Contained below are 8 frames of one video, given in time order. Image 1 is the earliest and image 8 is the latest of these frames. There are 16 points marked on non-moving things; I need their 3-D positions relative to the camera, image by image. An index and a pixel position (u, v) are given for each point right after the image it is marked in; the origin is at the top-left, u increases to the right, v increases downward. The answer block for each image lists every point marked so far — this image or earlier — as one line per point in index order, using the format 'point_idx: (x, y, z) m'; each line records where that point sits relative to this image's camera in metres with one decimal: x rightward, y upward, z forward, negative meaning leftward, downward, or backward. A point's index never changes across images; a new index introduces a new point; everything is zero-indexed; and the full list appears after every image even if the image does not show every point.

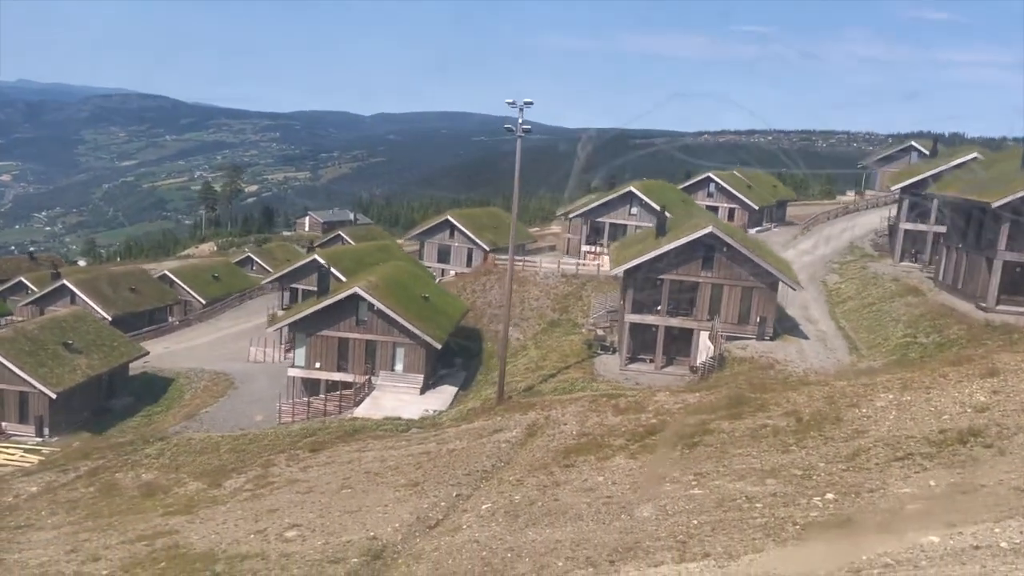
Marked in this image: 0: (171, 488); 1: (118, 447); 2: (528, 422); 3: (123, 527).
0: (-6.6, -3.9, +16.3) m
1: (-9.3, -3.8, +19.8) m
2: (+0.3, -2.6, +16.4) m
3: (-6.8, -4.2, +14.6) m
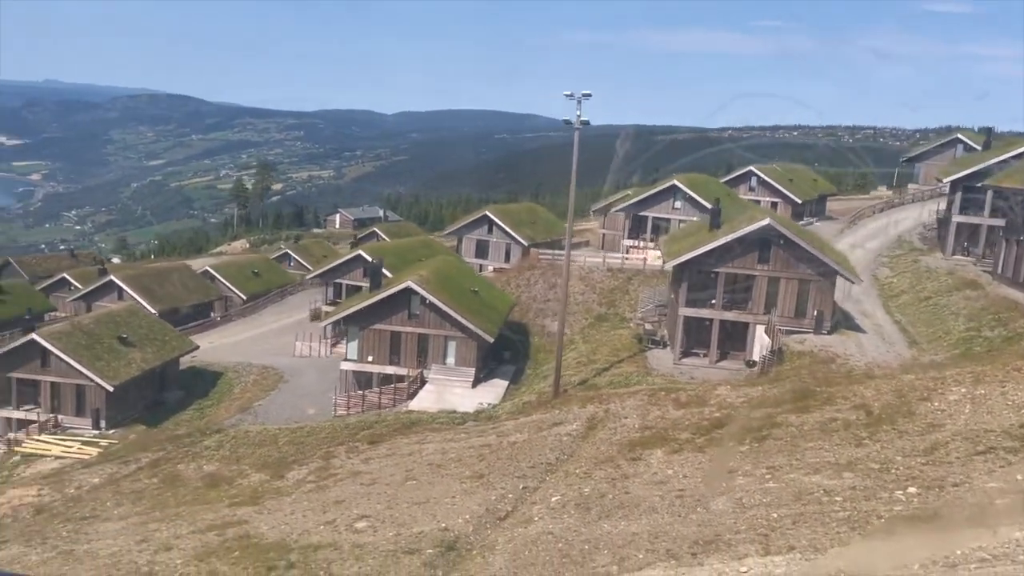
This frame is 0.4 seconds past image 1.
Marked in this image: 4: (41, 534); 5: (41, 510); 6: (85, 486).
0: (-5.5, -3.8, +16.5) m
1: (-8.1, -3.6, +20.1) m
2: (+1.5, -2.5, +16.4) m
3: (-5.6, -4.1, +14.8) m
4: (-8.7, -4.6, +15.6) m
5: (-9.6, -4.5, +17.0) m
6: (-9.1, -4.3, +17.9) m
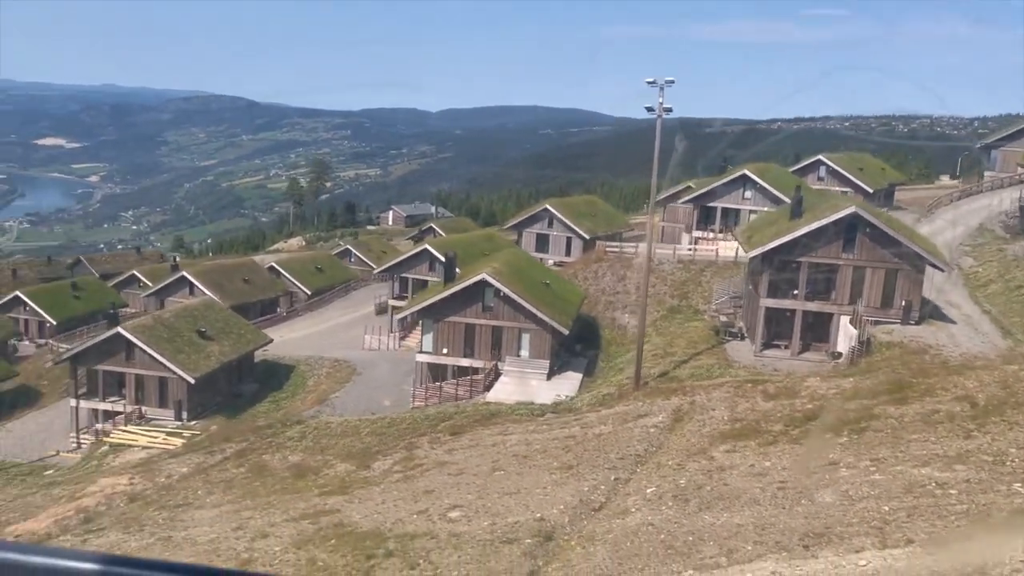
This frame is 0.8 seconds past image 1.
0: (-3.8, -3.6, +16.7) m
1: (-6.2, -3.5, +20.4) m
2: (+3.1, -2.3, +16.2) m
3: (-4.1, -3.9, +15.0) m
4: (-7.1, -4.4, +15.9) m
5: (-7.9, -4.4, +17.4) m
6: (-7.4, -4.1, +18.3) m
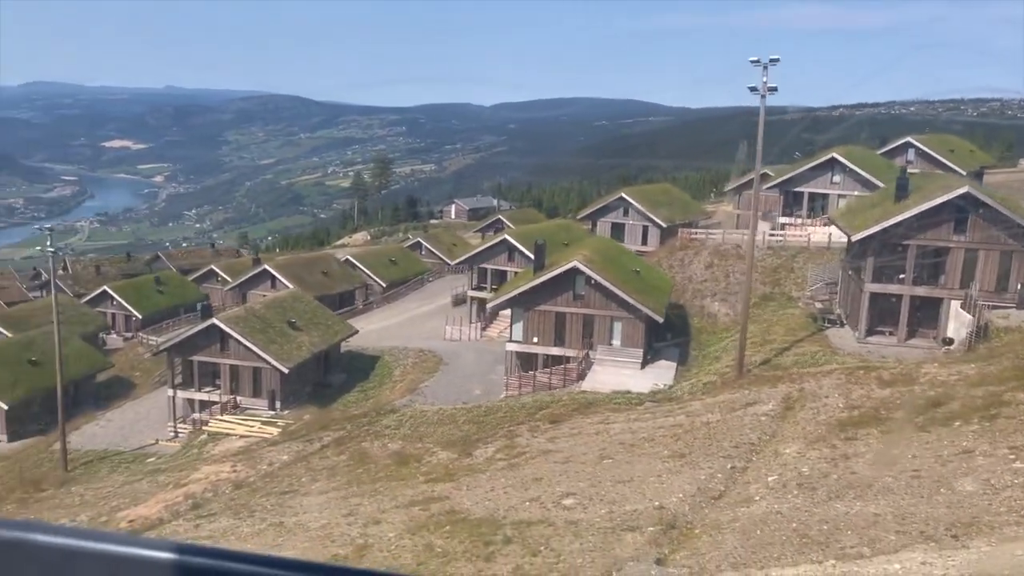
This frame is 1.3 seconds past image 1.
0: (-1.8, -3.4, +16.7) m
1: (-3.9, -3.2, +20.6) m
2: (+5.1, -2.0, +15.7) m
3: (-2.2, -3.7, +15.0) m
4: (-5.1, -4.3, +16.2) m
5: (-5.8, -4.2, +17.7) m
6: (-5.3, -3.9, +18.6) m
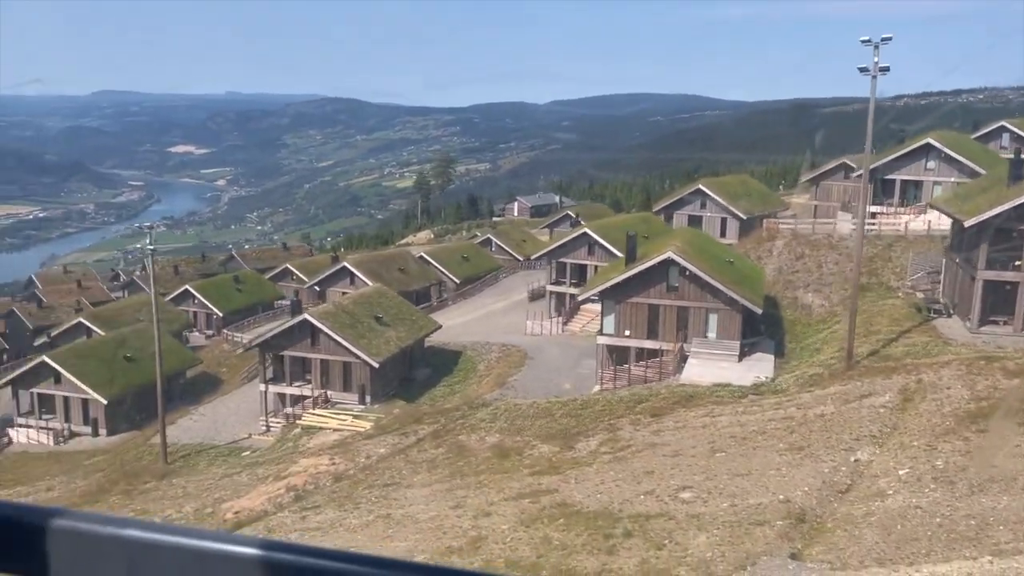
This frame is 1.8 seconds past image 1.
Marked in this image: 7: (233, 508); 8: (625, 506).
0: (+0.2, -3.2, +16.6) m
1: (-1.6, -3.1, +20.6) m
2: (+7.0, -1.8, +15.1) m
3: (-0.3, -3.5, +14.9) m
4: (-3.1, -4.1, +16.3) m
5: (-3.7, -4.1, +17.9) m
6: (-3.1, -3.8, +18.7) m
7: (-5.9, -4.7, +17.7) m
8: (+1.7, -3.3, +12.7) m
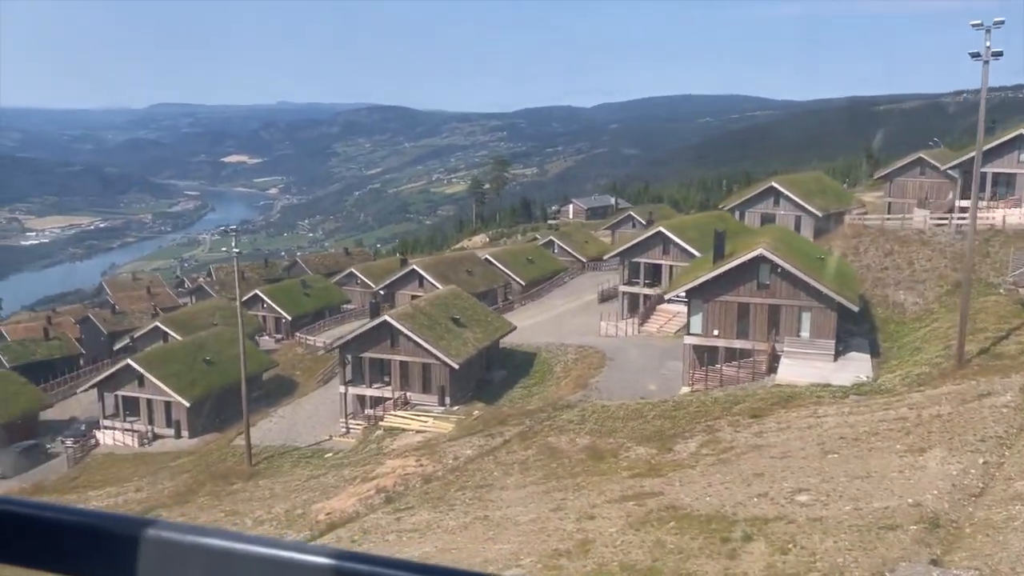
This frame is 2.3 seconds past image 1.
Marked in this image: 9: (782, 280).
0: (+2.1, -3.2, +16.2) m
1: (+0.4, -3.1, +20.3) m
2: (+8.7, -1.7, +14.4) m
3: (+1.5, -3.5, +14.6) m
4: (-1.3, -4.1, +16.1) m
5: (-1.7, -4.1, +17.7) m
6: (-1.1, -3.8, +18.5) m
7: (-4.0, -4.7, +17.6) m
8: (+3.3, -3.3, +12.3) m
9: (+6.3, +0.2, +19.6) m
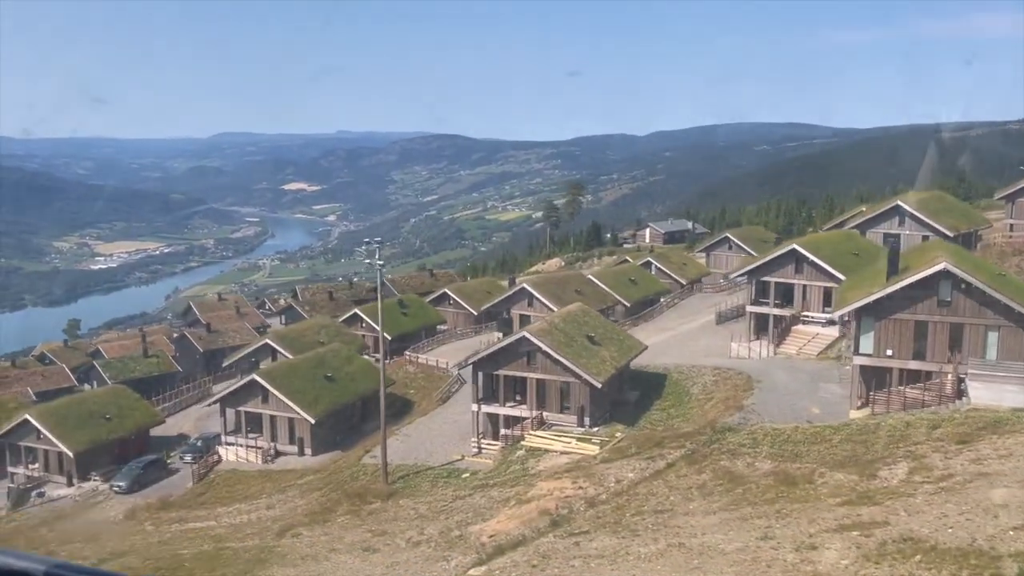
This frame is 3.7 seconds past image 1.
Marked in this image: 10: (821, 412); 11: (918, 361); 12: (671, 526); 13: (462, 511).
0: (+5.4, -3.4, +15.0) m
1: (+4.0, -3.4, +19.3) m
2: (+11.9, -1.9, +12.8) m
3: (+4.7, -3.7, +13.5) m
4: (+2.0, -4.3, +15.2) m
5: (+1.7, -4.3, +16.8) m
6: (+2.3, -4.1, +17.5) m
7: (-0.5, -4.9, +16.8) m
8: (+6.4, -3.4, +11.0) m
9: (+9.9, -0.2, +18.3) m
10: (+7.4, -2.9, +19.9) m
11: (+9.1, -1.6, +18.8) m
12: (+2.8, -4.1, +14.6) m
13: (-1.1, -5.0, +18.7) m
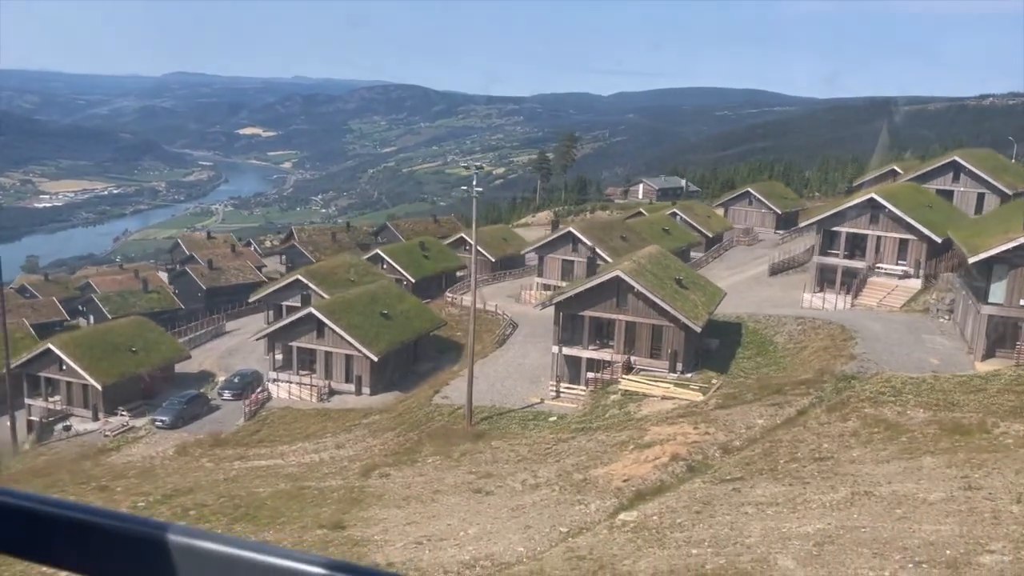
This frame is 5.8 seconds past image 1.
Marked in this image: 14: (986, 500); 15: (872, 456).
0: (+8.0, -2.3, +14.2) m
1: (+6.5, -2.1, +18.4) m
2: (+14.7, -1.2, +12.2) m
3: (+7.4, -2.7, +12.6) m
4: (+4.6, -3.1, +14.2) m
5: (+4.2, -3.0, +15.8) m
6: (+4.8, -2.8, +16.6) m
7: (+2.0, -3.5, +15.8) m
8: (+9.2, -2.6, +10.2) m
9: (+12.5, +0.8, +17.5) m
10: (+9.8, -1.7, +19.1) m
11: (+11.6, -0.5, +18.1) m
12: (+5.4, -3.0, +13.6) m
13: (+1.3, -3.5, +17.6) m
14: (+6.6, -2.9, +11.7) m
15: (+6.0, -2.8, +14.1) m
